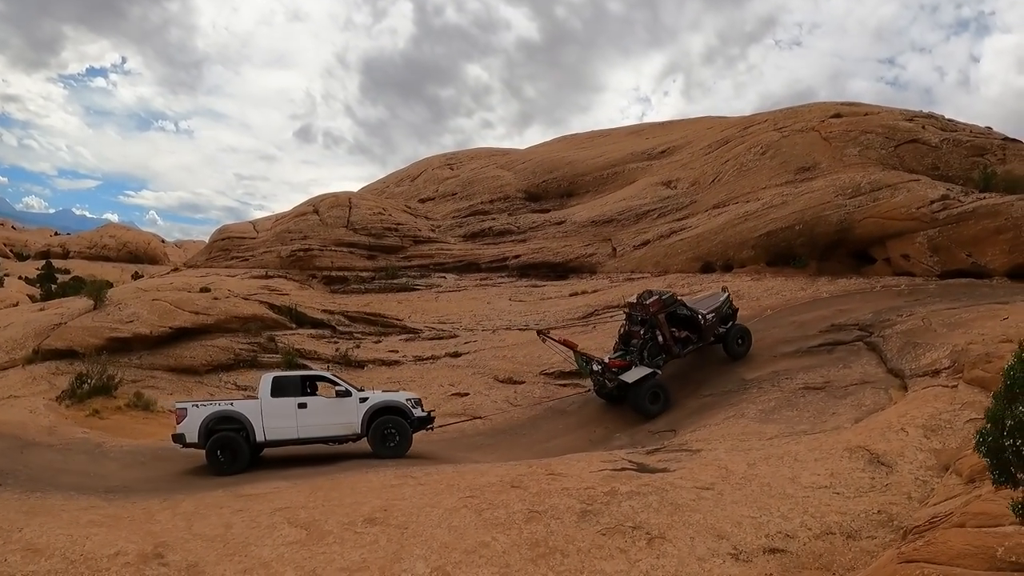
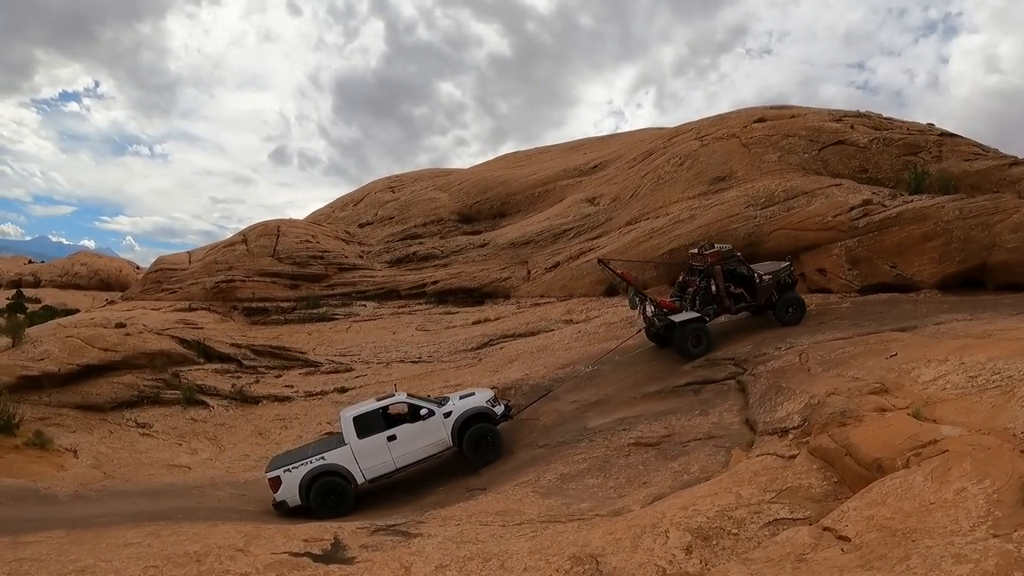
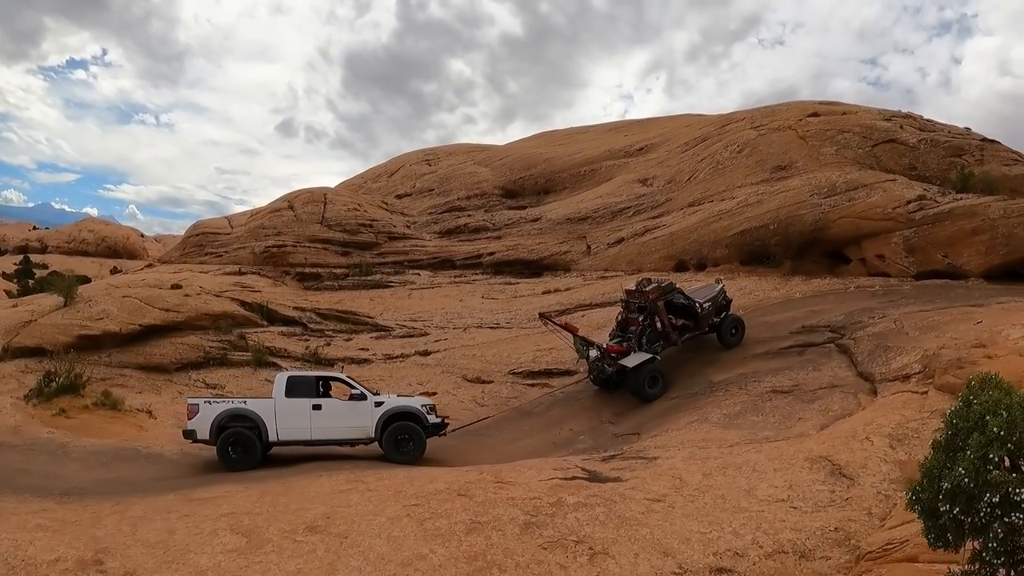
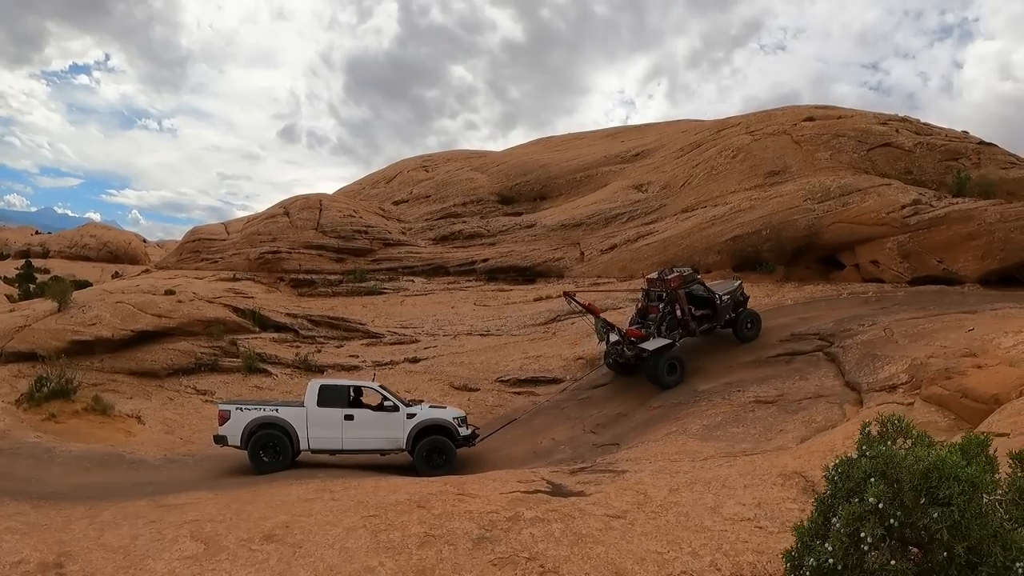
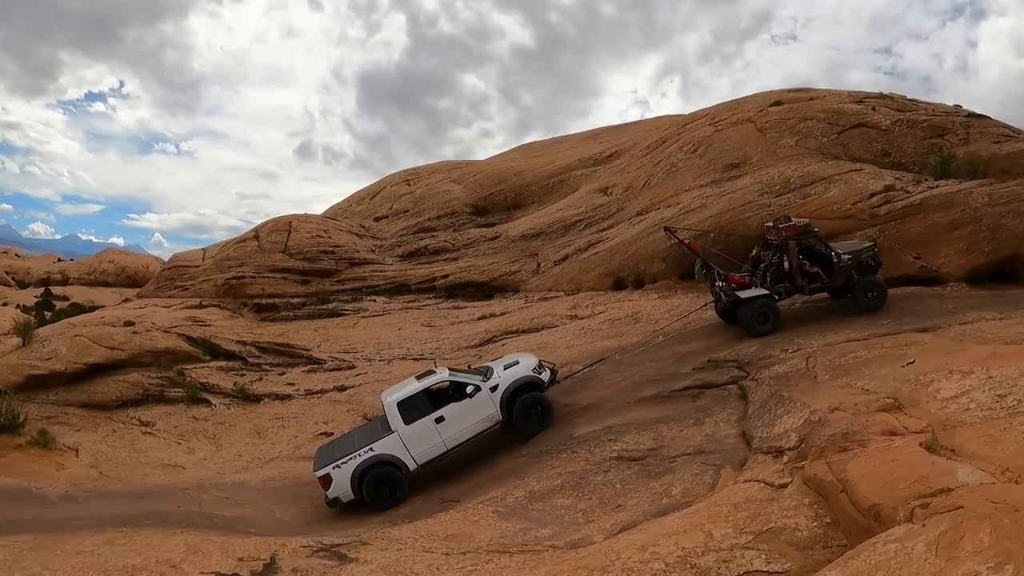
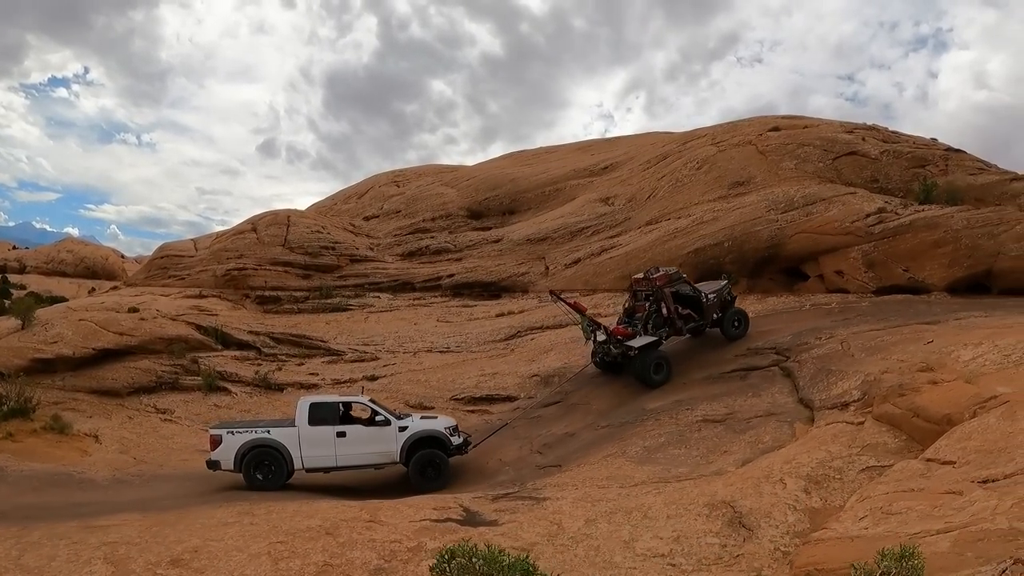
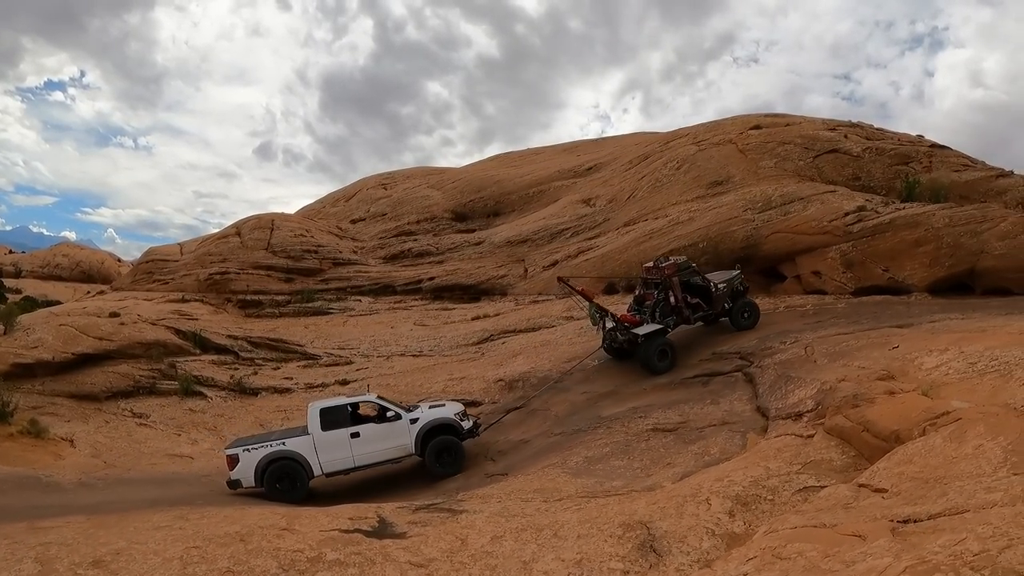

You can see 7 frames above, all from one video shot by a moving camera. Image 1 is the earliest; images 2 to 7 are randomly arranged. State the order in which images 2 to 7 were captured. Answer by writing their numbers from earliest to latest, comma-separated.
3, 4, 6, 7, 2, 5
